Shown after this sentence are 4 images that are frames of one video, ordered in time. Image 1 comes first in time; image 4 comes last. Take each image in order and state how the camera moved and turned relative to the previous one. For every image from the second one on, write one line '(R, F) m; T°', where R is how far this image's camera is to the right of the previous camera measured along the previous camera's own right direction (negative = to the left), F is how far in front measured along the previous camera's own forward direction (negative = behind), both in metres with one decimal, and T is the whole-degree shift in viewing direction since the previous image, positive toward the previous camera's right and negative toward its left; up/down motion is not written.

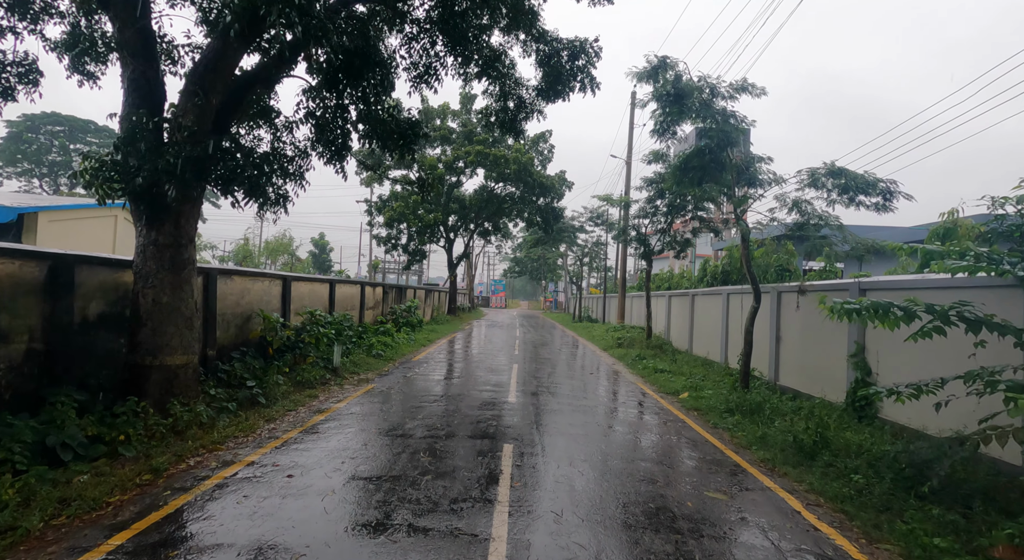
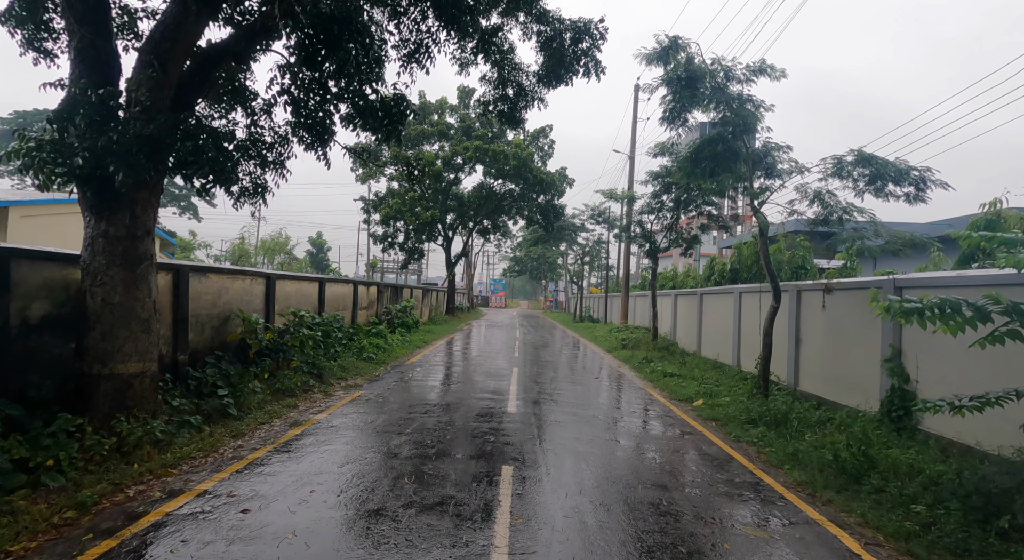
(0.0, +0.8) m; 0°
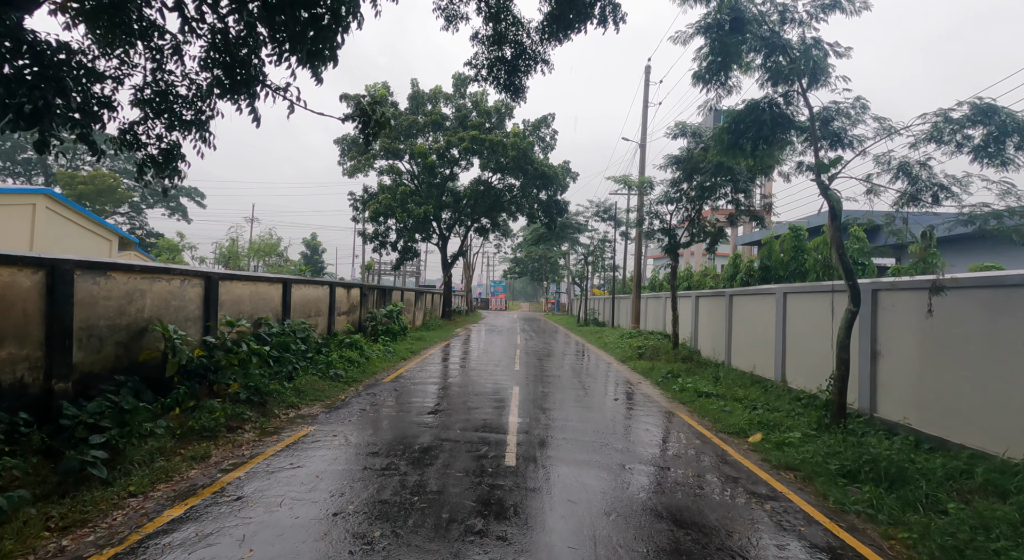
(0.0, +2.1) m; 0°
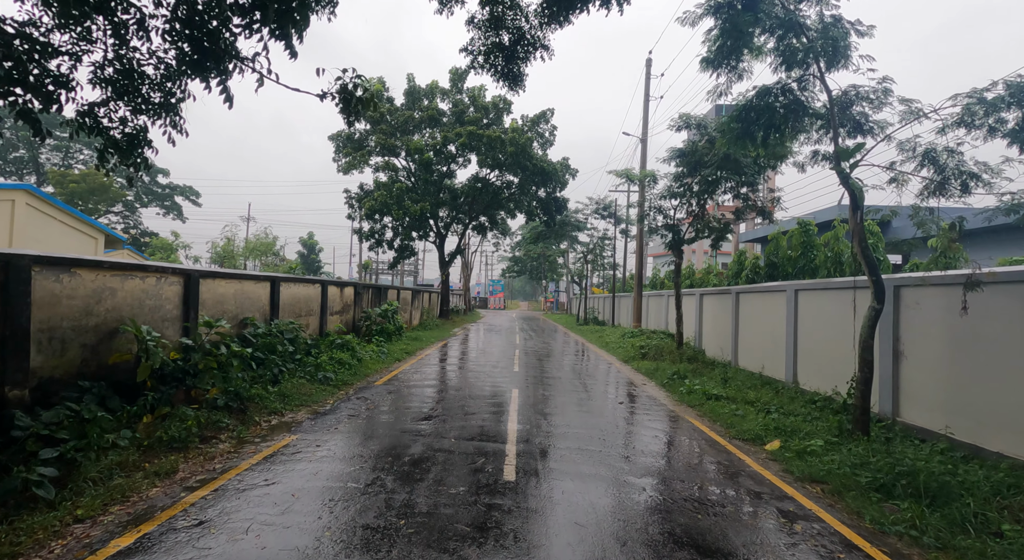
(0.0, +0.5) m; 0°
